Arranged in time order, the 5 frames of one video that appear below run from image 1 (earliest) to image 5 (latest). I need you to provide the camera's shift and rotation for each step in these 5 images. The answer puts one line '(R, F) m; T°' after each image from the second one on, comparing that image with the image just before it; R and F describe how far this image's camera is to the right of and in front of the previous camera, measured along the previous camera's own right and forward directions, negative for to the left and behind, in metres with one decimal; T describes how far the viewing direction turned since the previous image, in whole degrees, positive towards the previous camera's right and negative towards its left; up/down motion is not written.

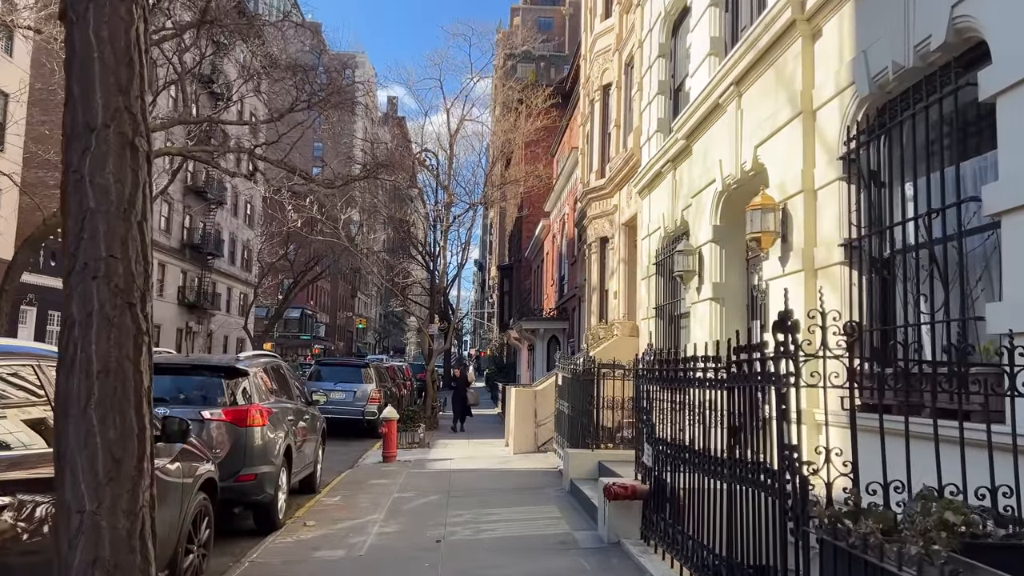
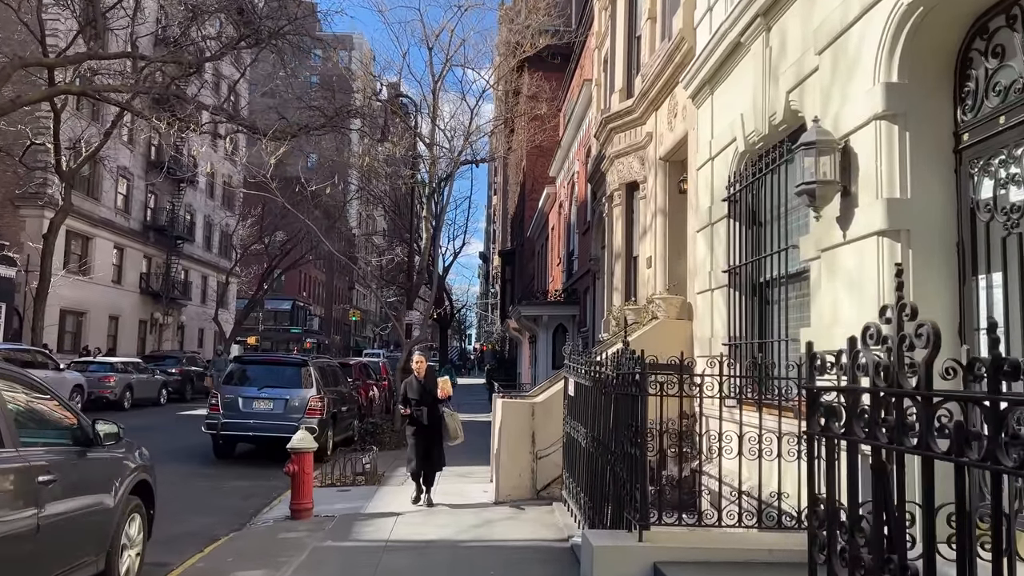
(+0.2, +4.8) m; 0°
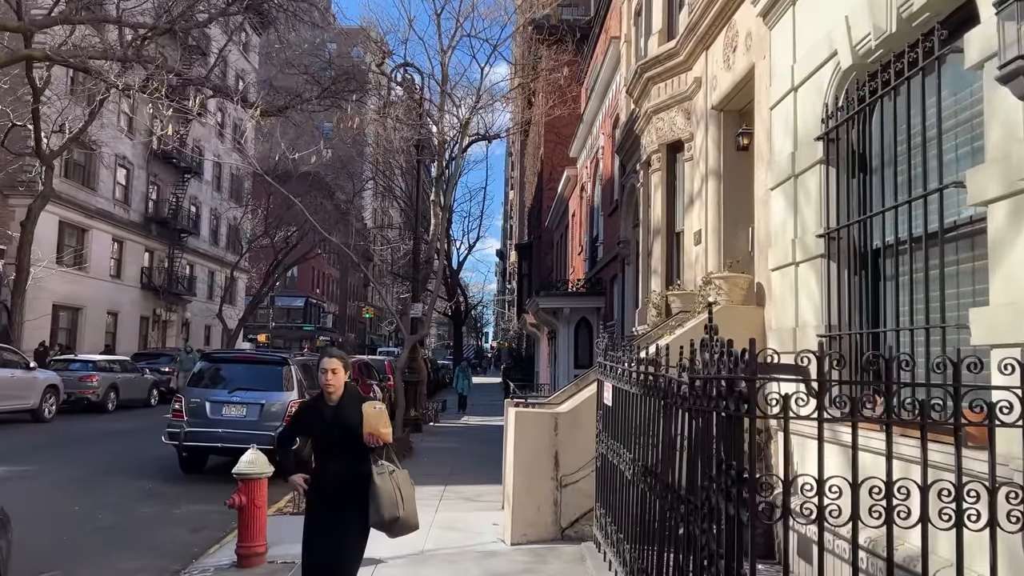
(0.0, +2.0) m; -1°
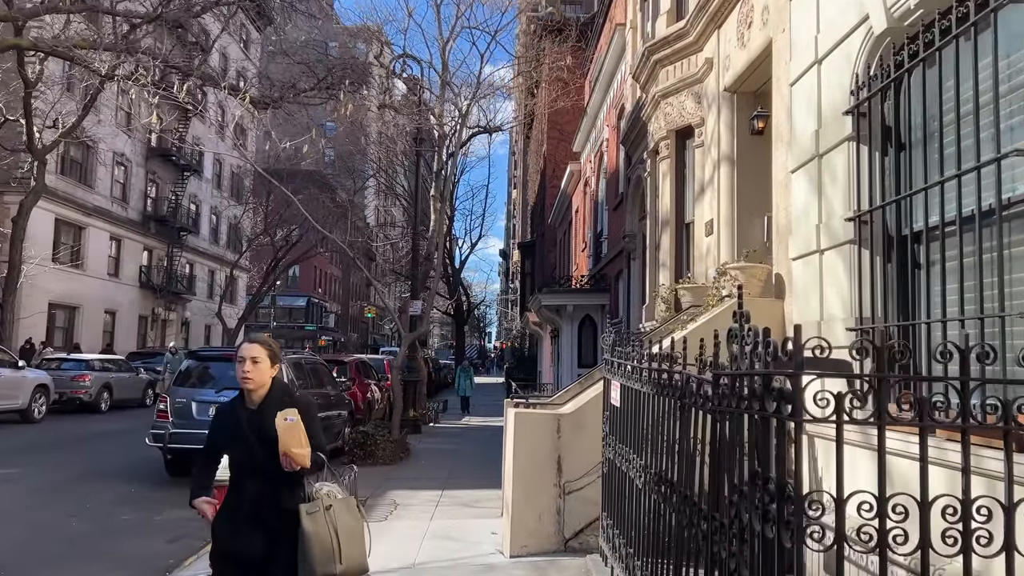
(0.0, +0.5) m; 0°
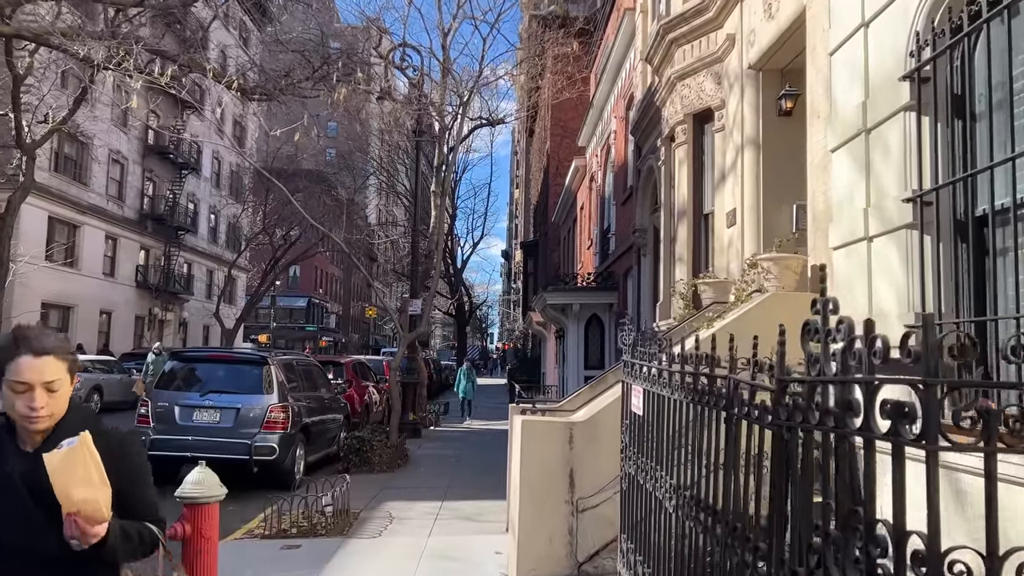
(0.0, +0.7) m; 0°
